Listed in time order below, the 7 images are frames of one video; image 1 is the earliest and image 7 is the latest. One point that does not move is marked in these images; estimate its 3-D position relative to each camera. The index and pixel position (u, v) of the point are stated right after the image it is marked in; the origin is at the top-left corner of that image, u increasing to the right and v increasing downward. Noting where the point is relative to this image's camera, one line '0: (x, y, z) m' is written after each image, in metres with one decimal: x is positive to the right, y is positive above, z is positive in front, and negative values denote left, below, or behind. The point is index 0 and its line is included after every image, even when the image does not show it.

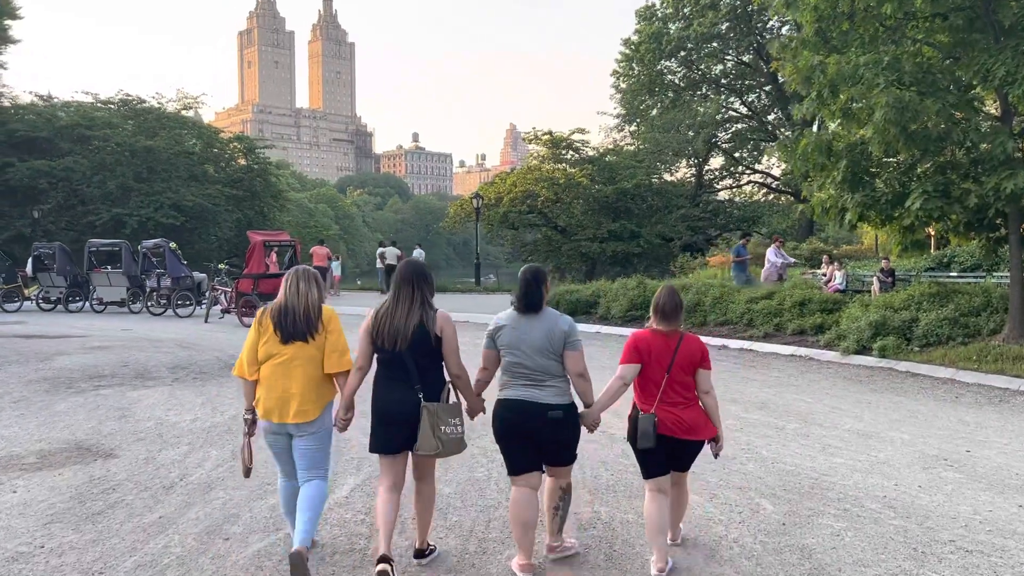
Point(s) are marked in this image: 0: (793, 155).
0: (+4.0, +1.9, +12.5) m
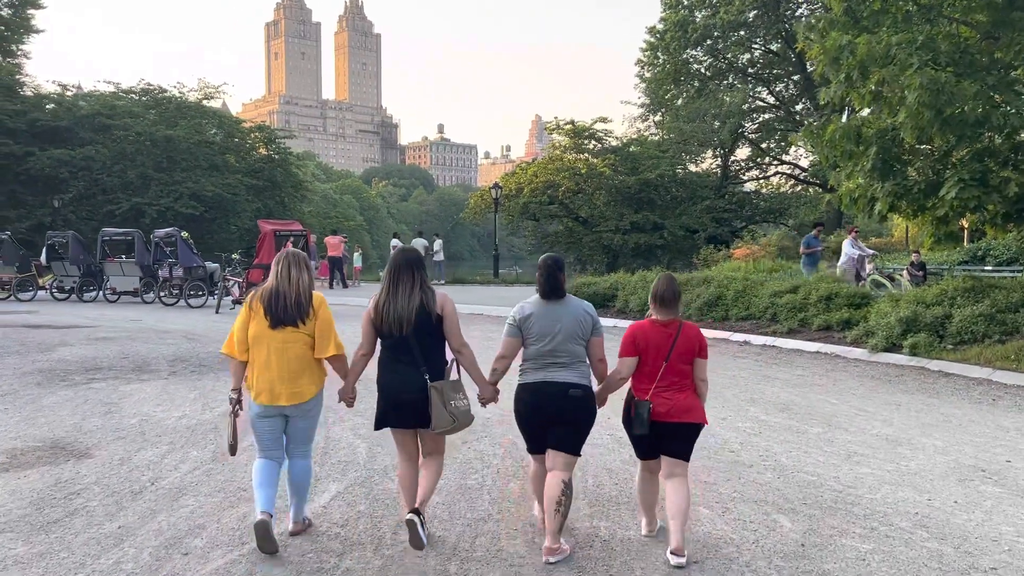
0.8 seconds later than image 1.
0: (+4.2, +2.0, +11.9) m
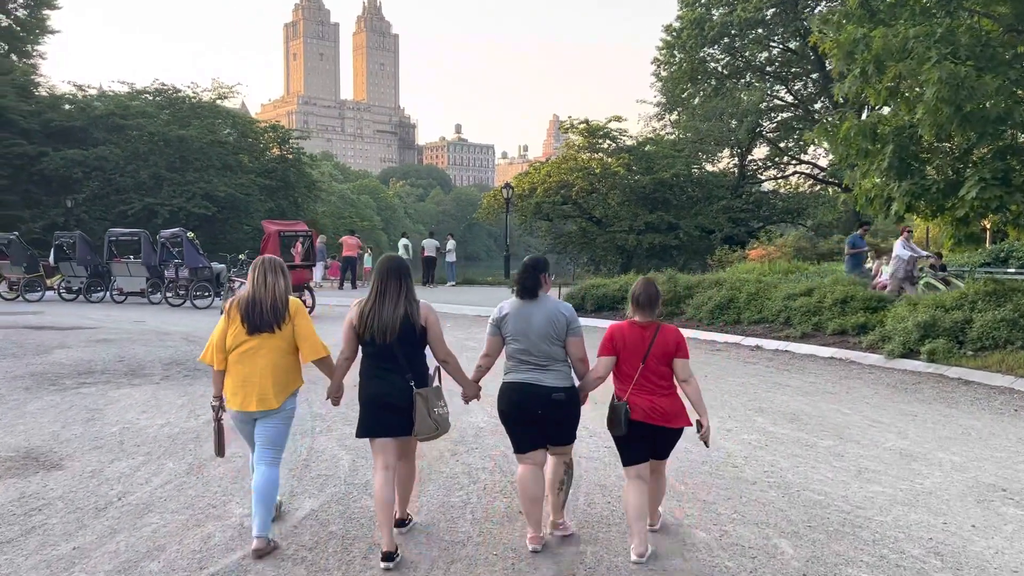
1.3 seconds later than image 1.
0: (+4.3, +2.0, +11.5) m
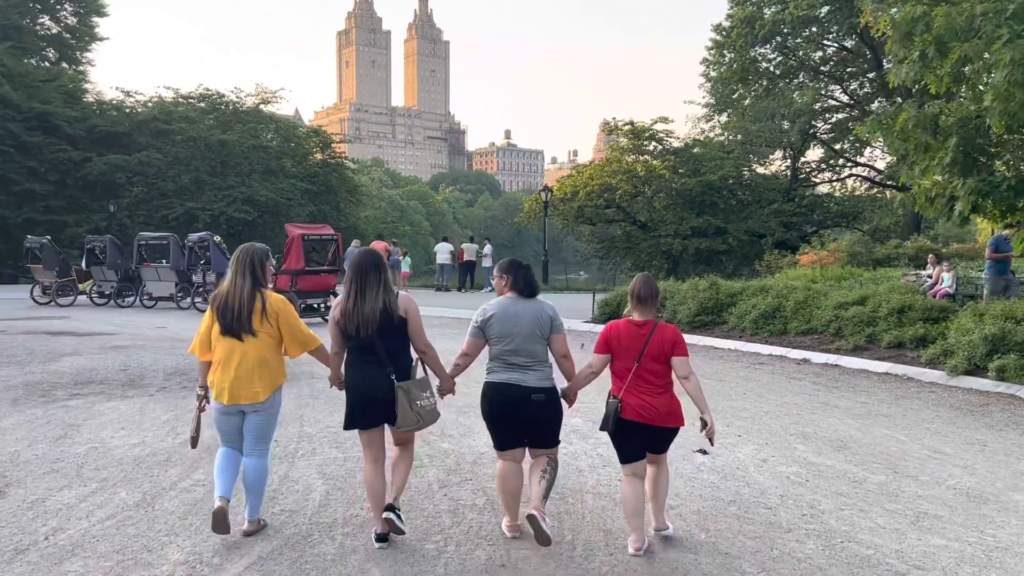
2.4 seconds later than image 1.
0: (+4.5, +1.9, +10.5) m
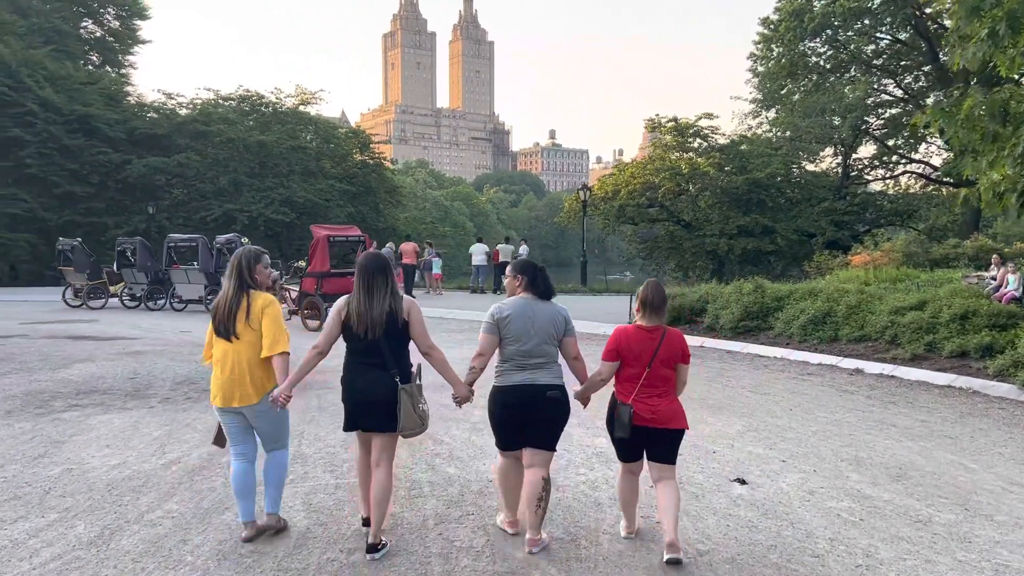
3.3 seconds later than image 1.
0: (+4.8, +1.8, +9.5) m
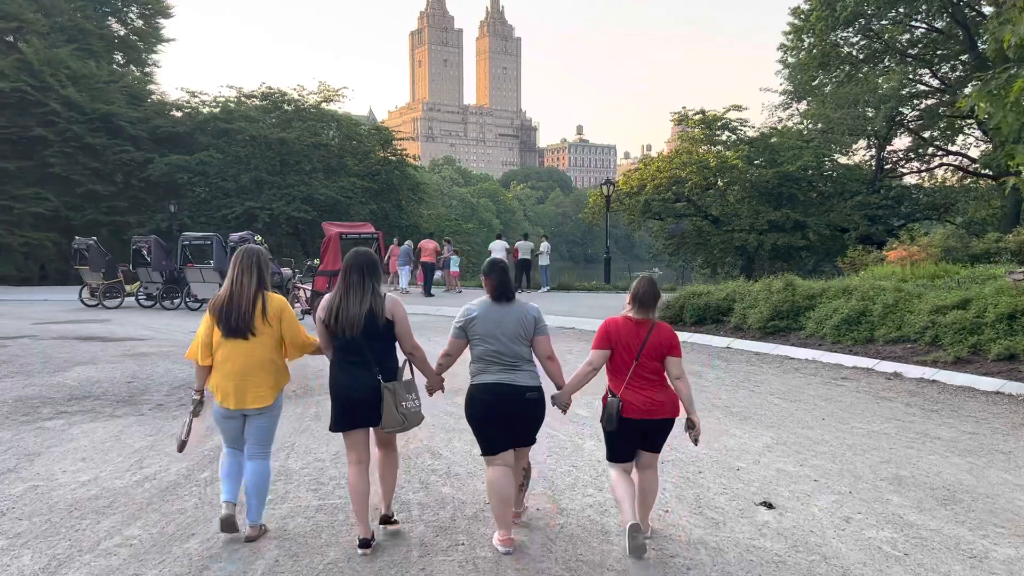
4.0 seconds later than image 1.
0: (+4.9, +1.8, +8.8) m
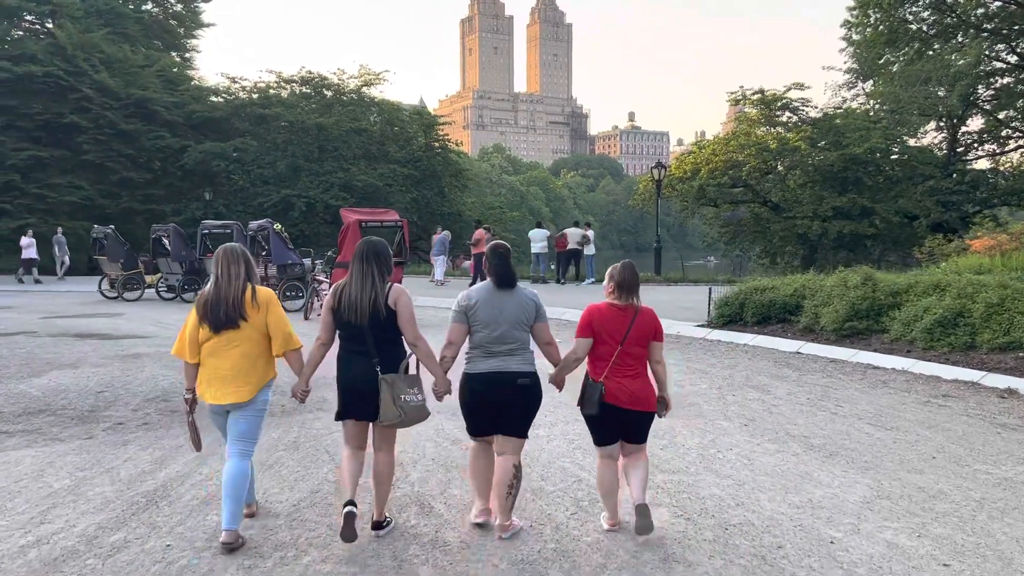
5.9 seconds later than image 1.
0: (+5.1, +1.8, +6.9) m
